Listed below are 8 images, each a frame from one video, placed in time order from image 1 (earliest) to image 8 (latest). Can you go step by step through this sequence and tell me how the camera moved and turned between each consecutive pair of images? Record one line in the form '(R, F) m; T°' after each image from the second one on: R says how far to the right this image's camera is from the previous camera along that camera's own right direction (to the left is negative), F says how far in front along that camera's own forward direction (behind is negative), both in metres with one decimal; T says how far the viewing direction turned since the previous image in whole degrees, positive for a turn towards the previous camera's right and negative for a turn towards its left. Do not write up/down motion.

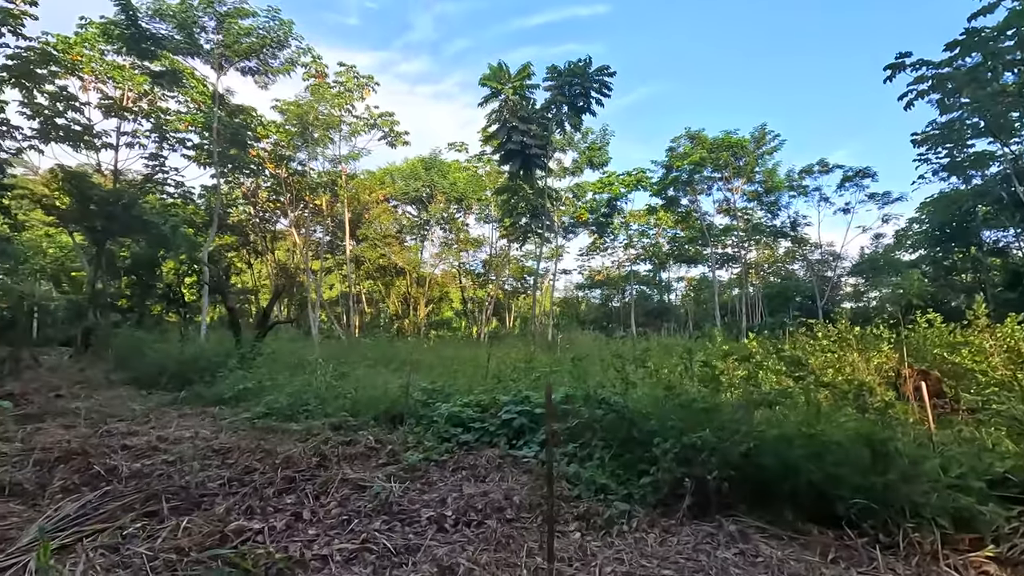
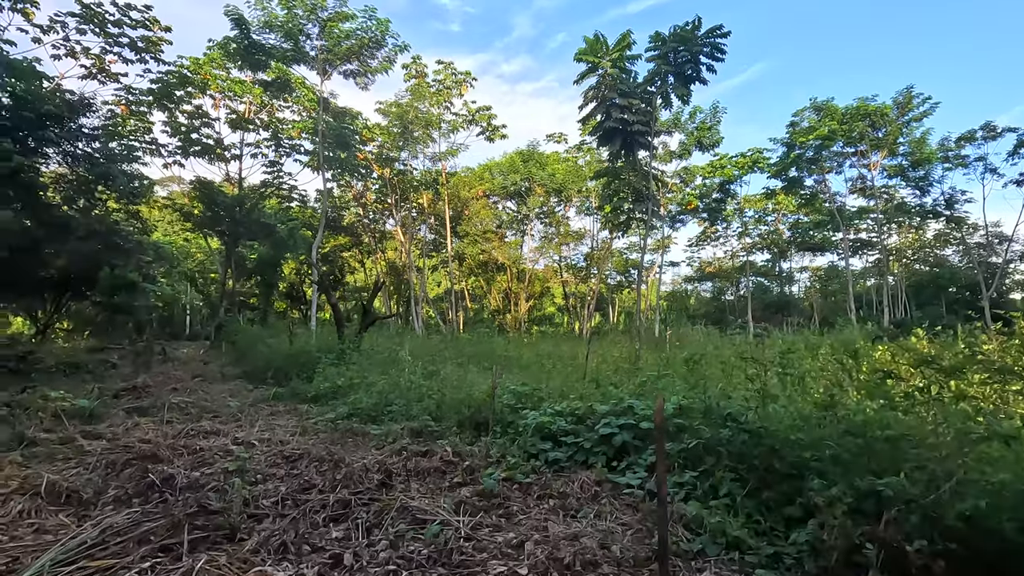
(0.0, +0.6) m; -11°
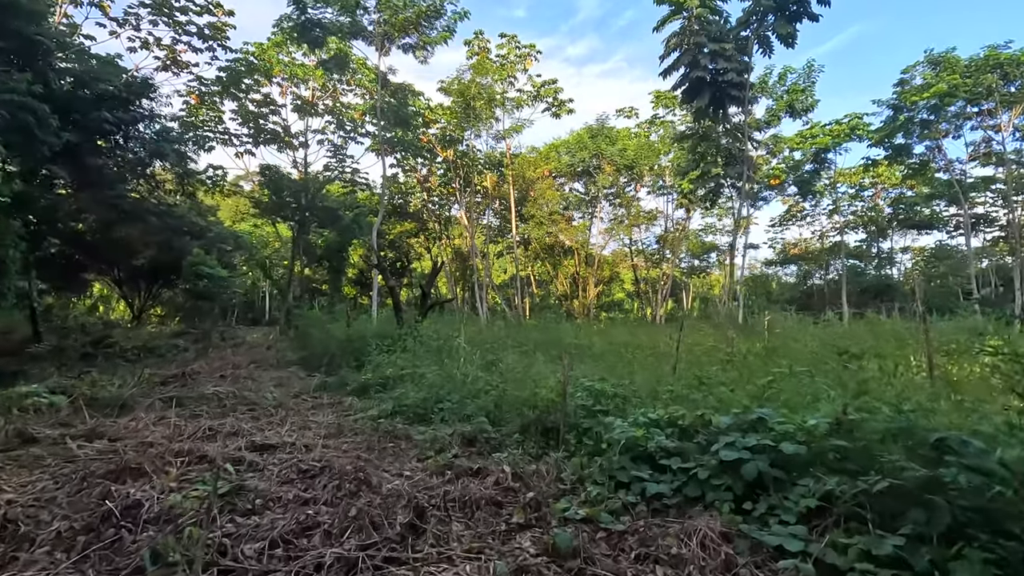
(-0.1, +0.9) m; -7°
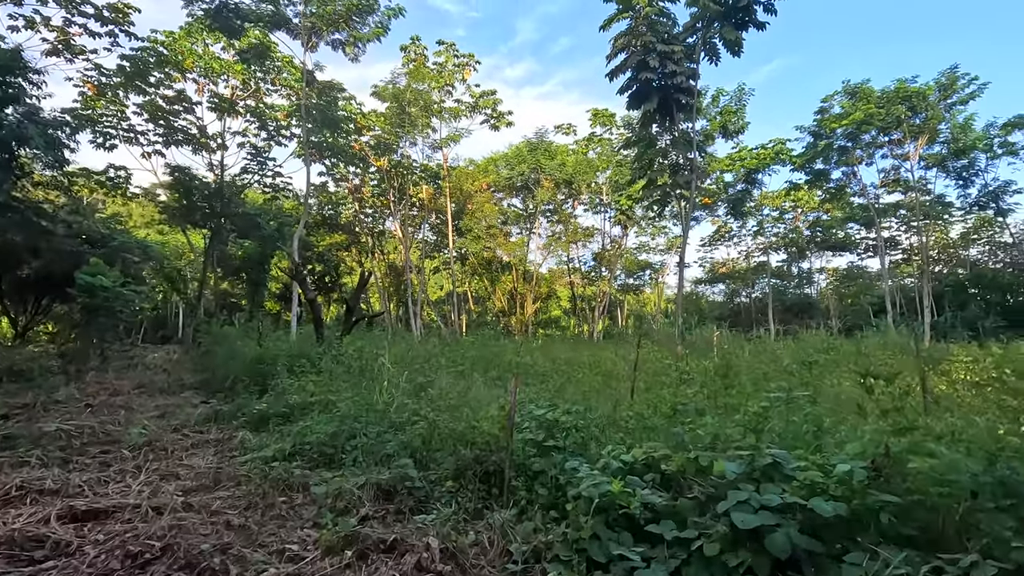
(0.0, +0.7) m; +7°
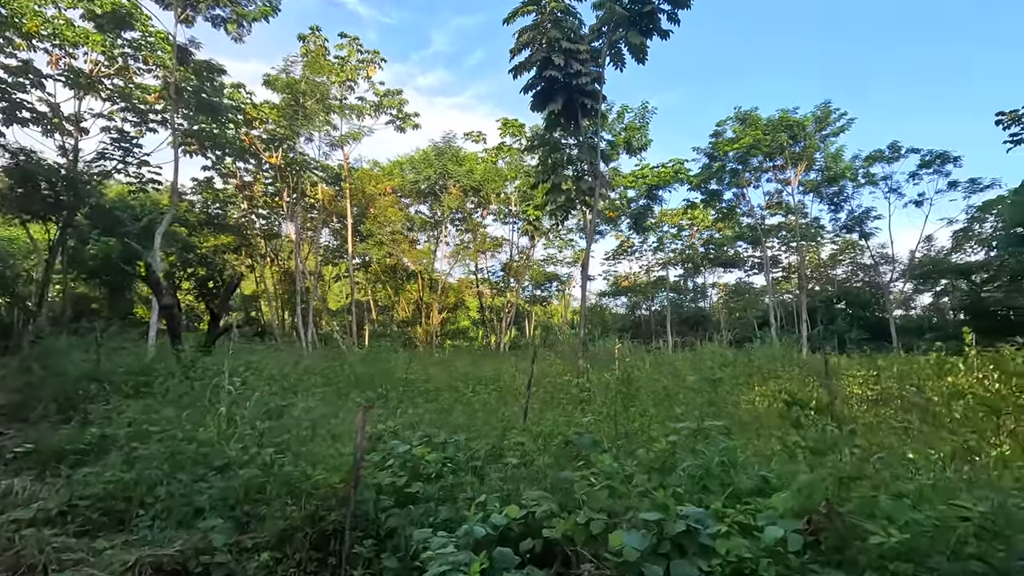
(+0.2, +0.5) m; +10°
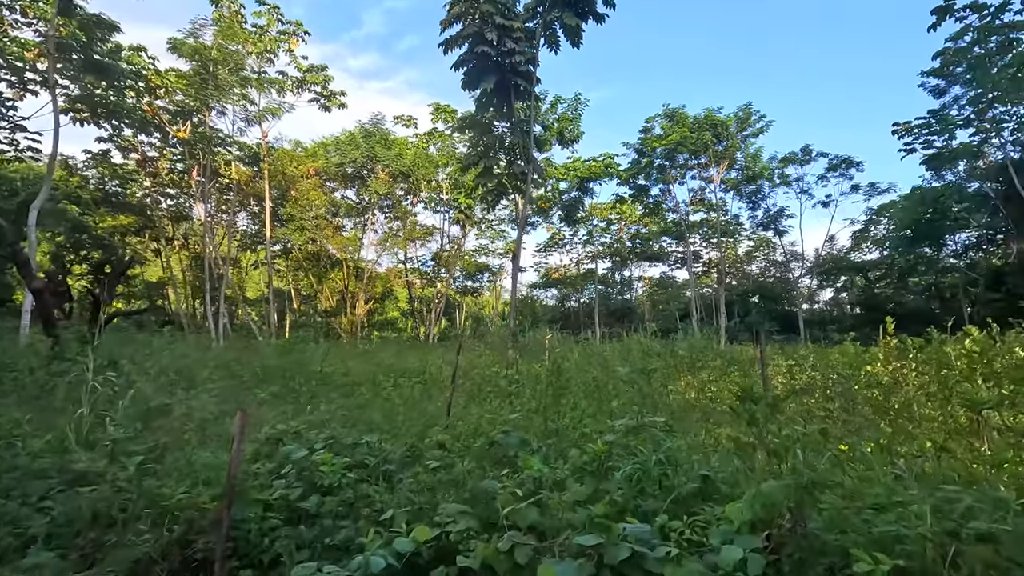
(0.0, +0.3) m; +7°
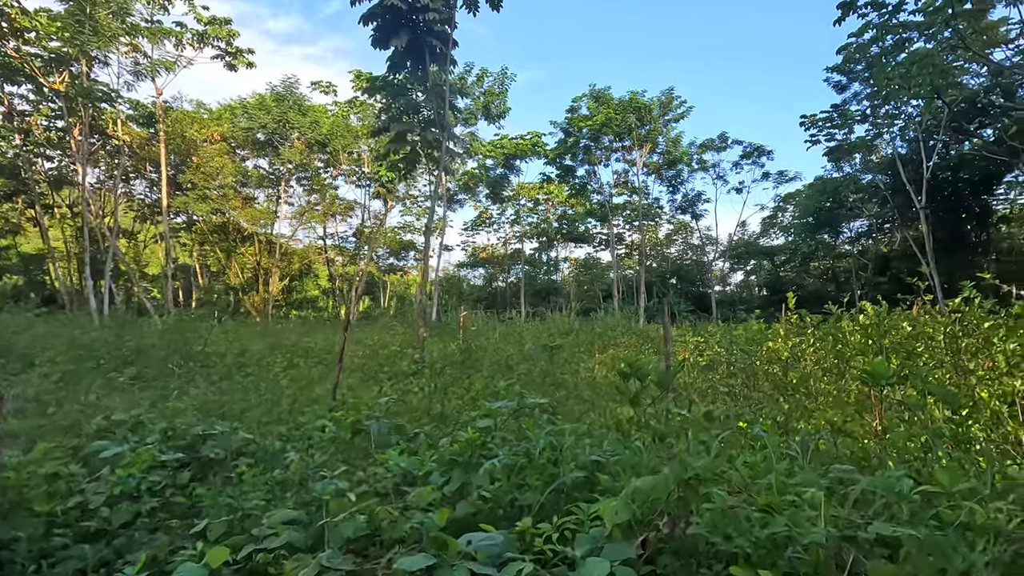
(+0.2, +0.3) m; +8°
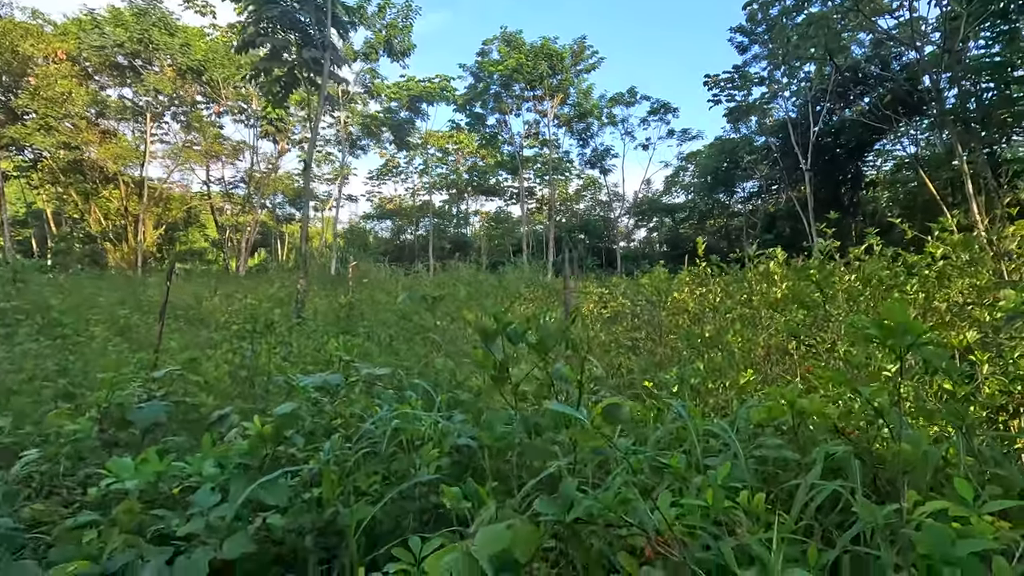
(+0.2, +0.5) m; +9°
